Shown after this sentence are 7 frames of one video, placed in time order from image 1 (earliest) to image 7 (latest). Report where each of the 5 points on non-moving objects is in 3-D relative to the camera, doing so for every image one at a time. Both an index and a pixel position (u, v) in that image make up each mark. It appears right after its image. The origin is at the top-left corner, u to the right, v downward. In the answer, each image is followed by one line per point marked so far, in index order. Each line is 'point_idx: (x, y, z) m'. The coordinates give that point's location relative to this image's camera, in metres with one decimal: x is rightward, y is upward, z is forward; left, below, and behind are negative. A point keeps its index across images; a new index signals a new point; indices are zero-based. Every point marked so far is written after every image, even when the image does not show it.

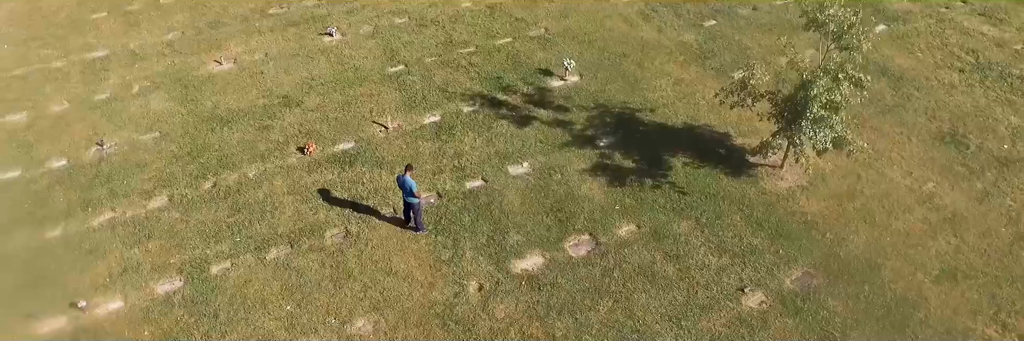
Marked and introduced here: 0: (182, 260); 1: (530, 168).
0: (-4.7, -1.4, +9.1) m
1: (+0.3, +0.1, +11.3) m
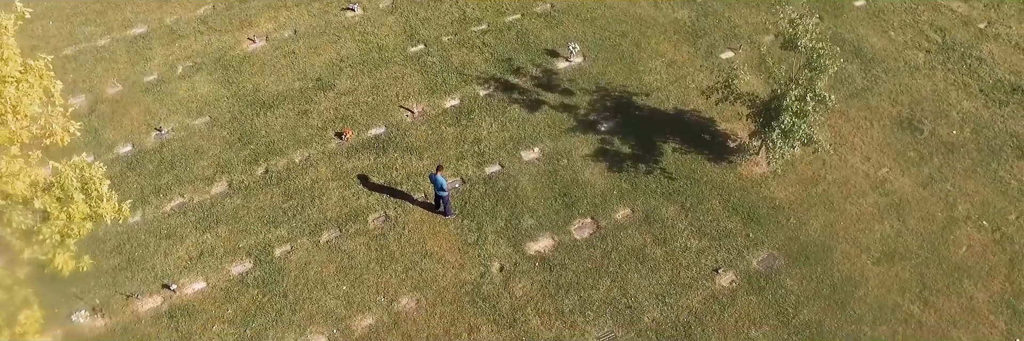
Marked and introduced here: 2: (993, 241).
0: (-4.4, -1.3, +10.5) m
1: (+0.6, +0.4, +12.8) m
2: (+9.2, -1.2, +11.8) m
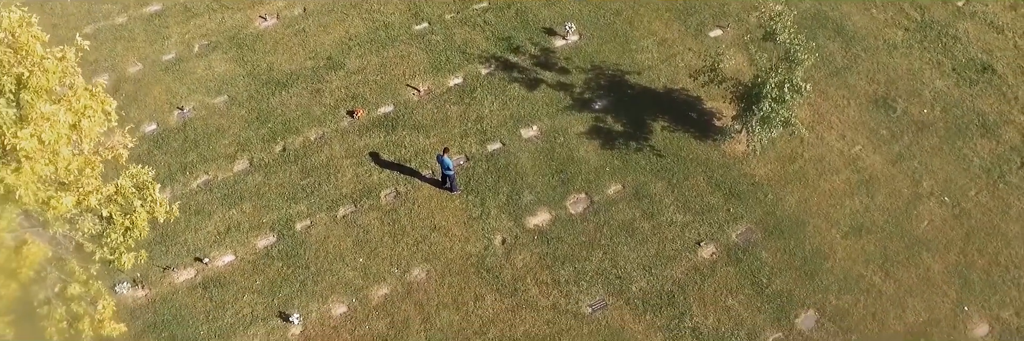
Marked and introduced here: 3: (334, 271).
0: (-4.4, -0.9, +11.4) m
1: (+0.6, +0.9, +13.6) m
2: (+9.2, -0.9, +12.9) m
3: (-3.1, -1.8, +11.0) m
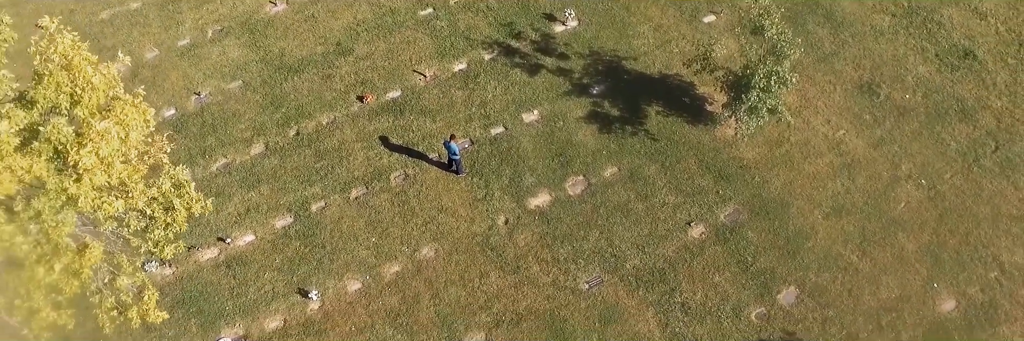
0: (-4.3, -0.6, +12.0) m
1: (+0.6, +1.3, +14.2) m
2: (+9.2, -0.6, +13.8) m
3: (-3.1, -1.5, +11.7) m
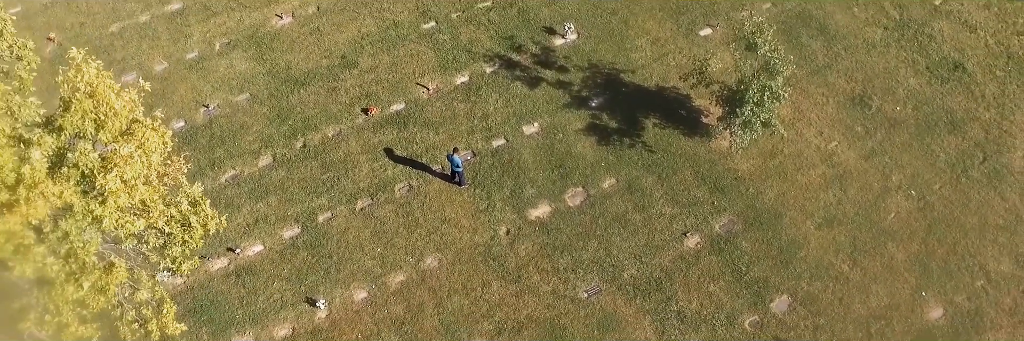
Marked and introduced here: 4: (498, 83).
0: (-4.3, -0.8, +12.3) m
1: (+0.6, +1.0, +14.6) m
2: (+9.2, -0.9, +14.2) m
3: (-3.1, -1.7, +12.0) m
4: (-0.3, +2.1, +14.9) m
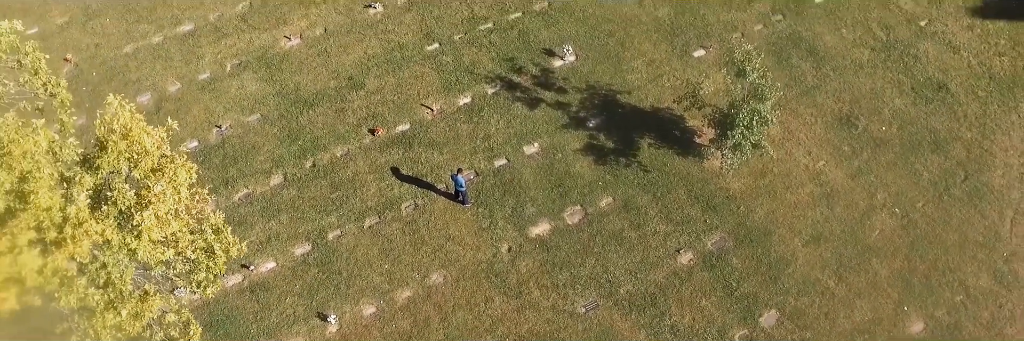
0: (-4.3, -1.2, +12.8) m
1: (+0.7, +0.6, +15.1) m
2: (+9.3, -1.4, +14.9) m
3: (-3.0, -2.1, +12.5) m
4: (-0.3, +1.7, +15.5) m
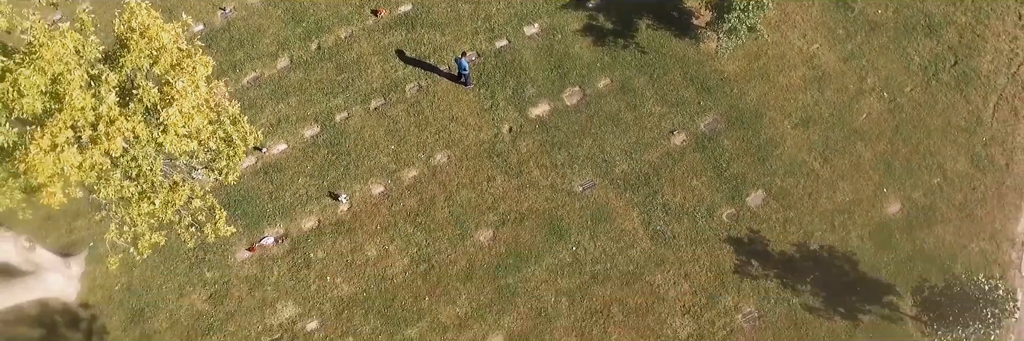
0: (-4.2, +1.3, +12.9) m
1: (+0.7, +3.4, +15.0) m
2: (+9.2, +1.4, +15.3) m
3: (-3.0, +0.3, +12.8) m
4: (-0.3, +4.5, +15.1) m
